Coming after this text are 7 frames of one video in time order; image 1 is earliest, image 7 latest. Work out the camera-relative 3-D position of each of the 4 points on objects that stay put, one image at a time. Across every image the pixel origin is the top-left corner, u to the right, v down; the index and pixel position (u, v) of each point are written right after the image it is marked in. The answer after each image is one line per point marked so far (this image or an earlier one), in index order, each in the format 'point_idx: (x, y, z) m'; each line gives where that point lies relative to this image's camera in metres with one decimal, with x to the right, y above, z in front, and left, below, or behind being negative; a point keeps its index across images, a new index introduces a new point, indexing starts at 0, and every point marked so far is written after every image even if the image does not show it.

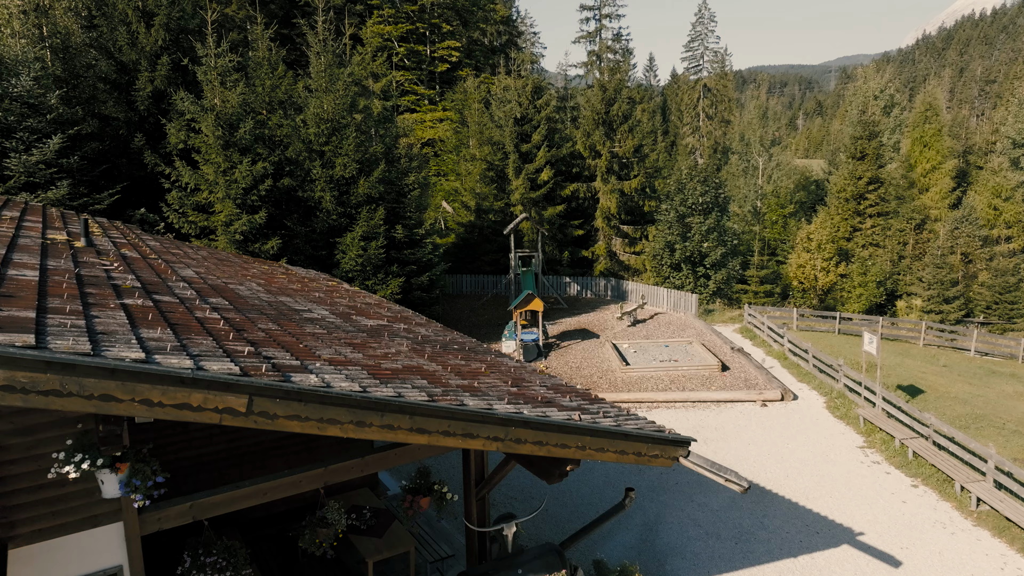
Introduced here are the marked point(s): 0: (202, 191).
0: (-9.0, +2.8, +17.1) m
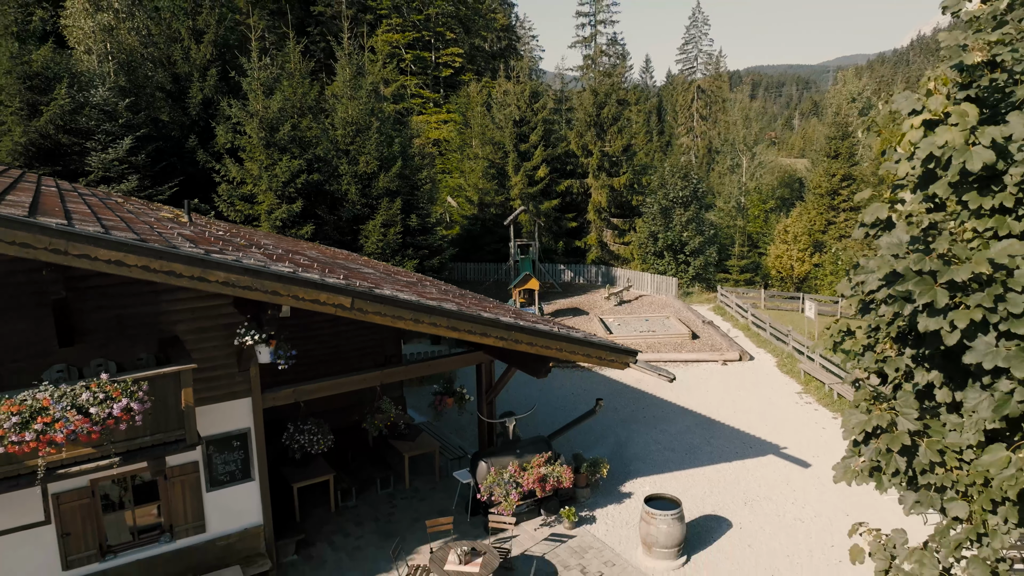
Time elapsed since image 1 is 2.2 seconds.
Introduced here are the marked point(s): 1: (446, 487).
0: (-9.0, +3.5, +20.0) m
1: (-1.2, -3.8, +11.2) m
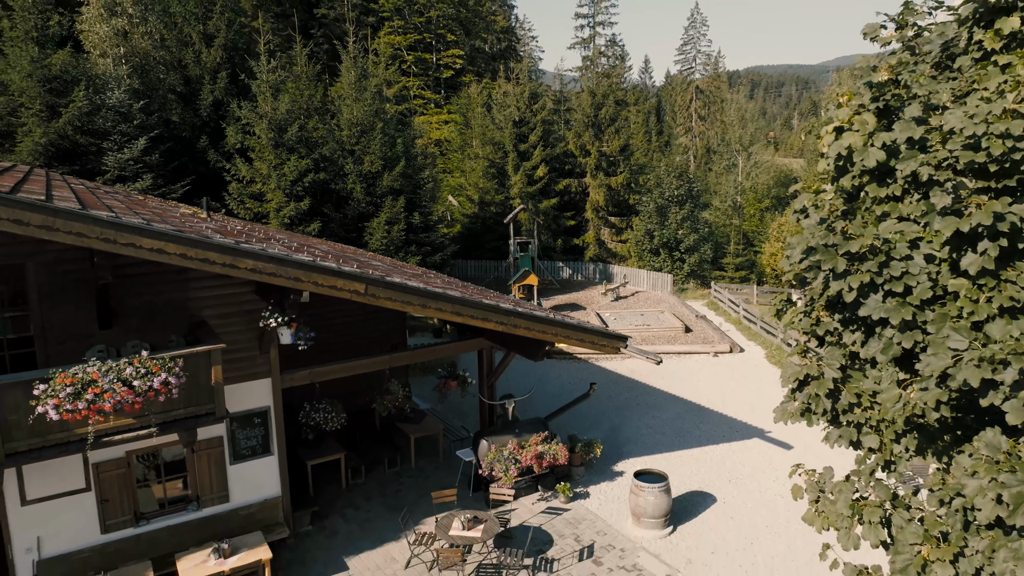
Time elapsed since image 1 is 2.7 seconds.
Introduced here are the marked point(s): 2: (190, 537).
0: (-9.0, +3.7, +20.8) m
1: (-1.3, -3.6, +12.0) m
2: (-4.9, -3.8, +9.1) m
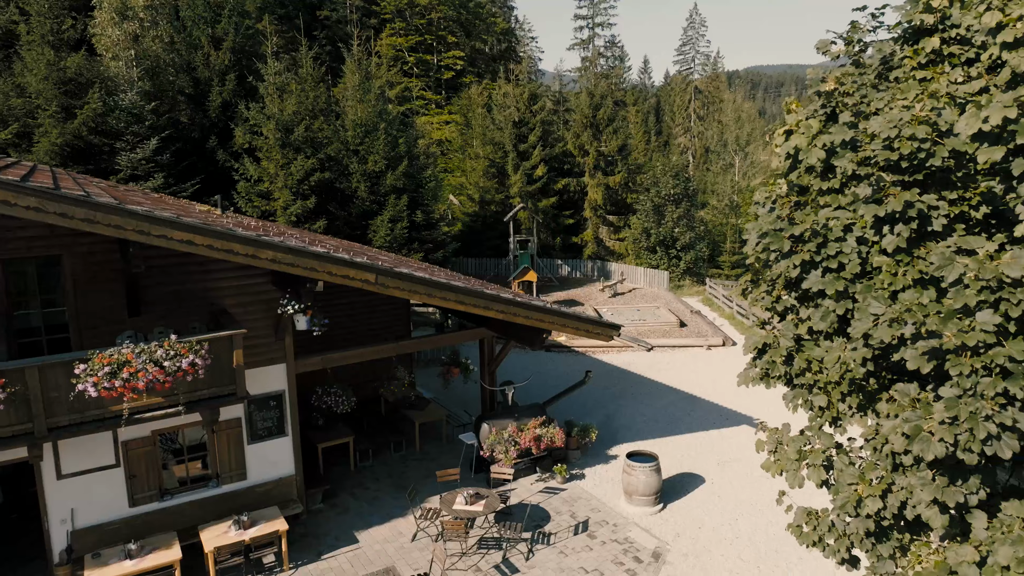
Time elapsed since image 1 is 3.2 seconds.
0: (-9.0, +3.8, +21.4) m
1: (-1.3, -3.4, +12.6) m
2: (-4.9, -3.7, +9.7) m
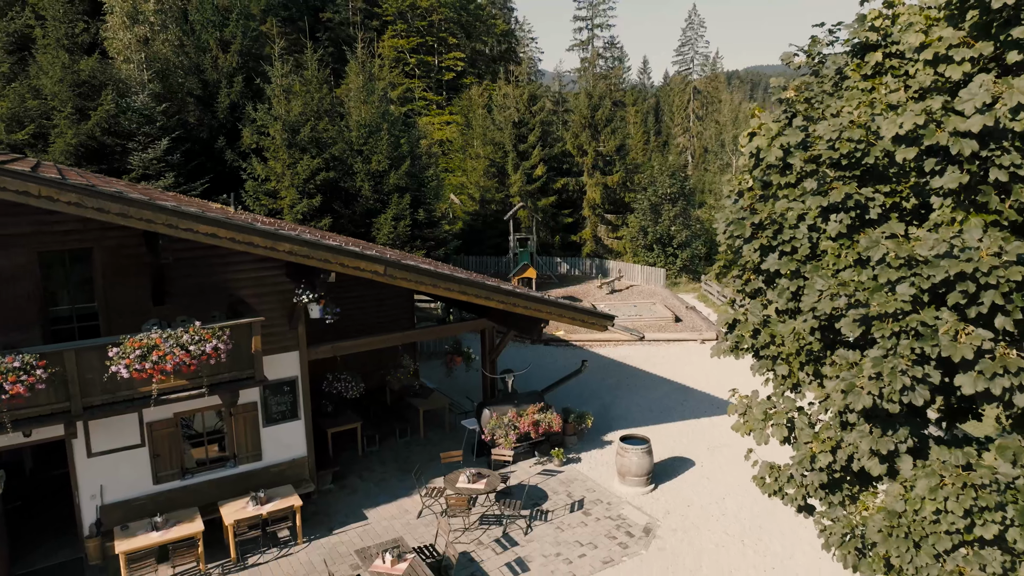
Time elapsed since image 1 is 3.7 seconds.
0: (-9.0, +4.0, +22.0) m
1: (-1.3, -3.3, +13.2) m
2: (-4.9, -3.5, +10.3) m
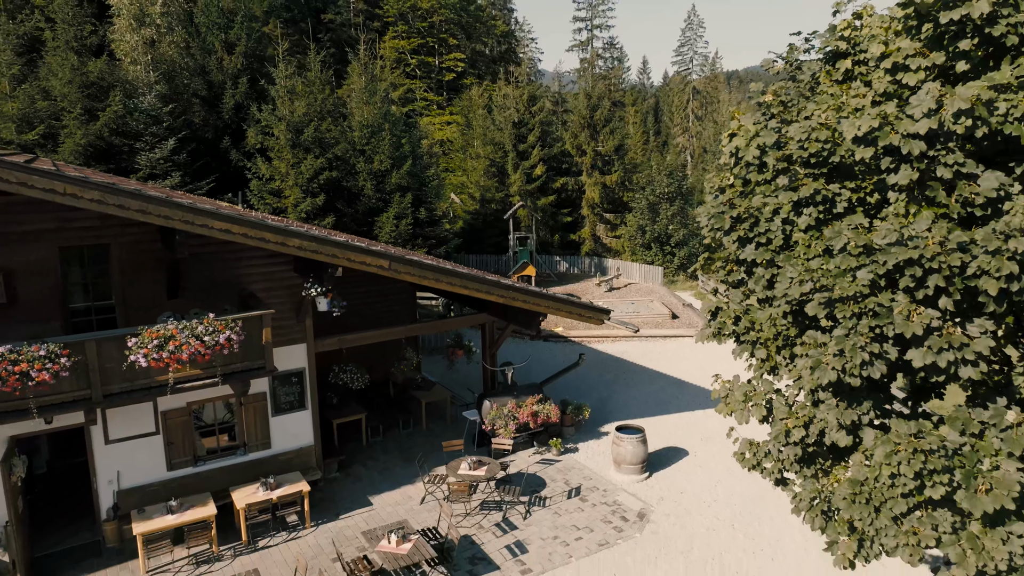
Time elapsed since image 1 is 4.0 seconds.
0: (-9.0, +4.1, +22.4) m
1: (-1.3, -3.2, +13.7) m
2: (-5.0, -3.4, +10.7) m
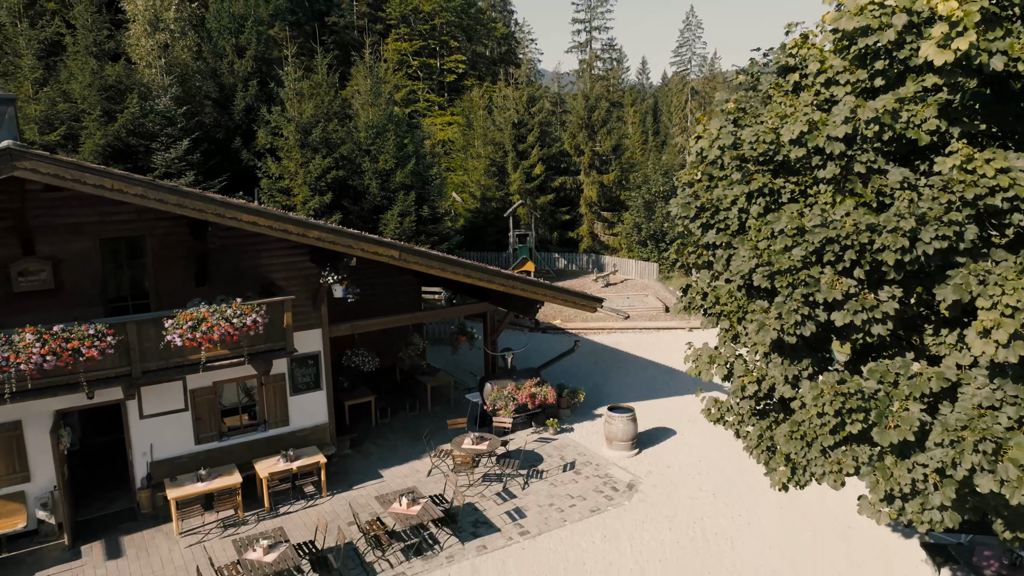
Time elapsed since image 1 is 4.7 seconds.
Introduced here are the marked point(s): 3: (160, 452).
0: (-9.0, +4.3, +23.4) m
1: (-1.3, -3.0, +14.6) m
2: (-5.0, -3.2, +11.7) m
3: (-6.4, -3.0, +10.8) m
